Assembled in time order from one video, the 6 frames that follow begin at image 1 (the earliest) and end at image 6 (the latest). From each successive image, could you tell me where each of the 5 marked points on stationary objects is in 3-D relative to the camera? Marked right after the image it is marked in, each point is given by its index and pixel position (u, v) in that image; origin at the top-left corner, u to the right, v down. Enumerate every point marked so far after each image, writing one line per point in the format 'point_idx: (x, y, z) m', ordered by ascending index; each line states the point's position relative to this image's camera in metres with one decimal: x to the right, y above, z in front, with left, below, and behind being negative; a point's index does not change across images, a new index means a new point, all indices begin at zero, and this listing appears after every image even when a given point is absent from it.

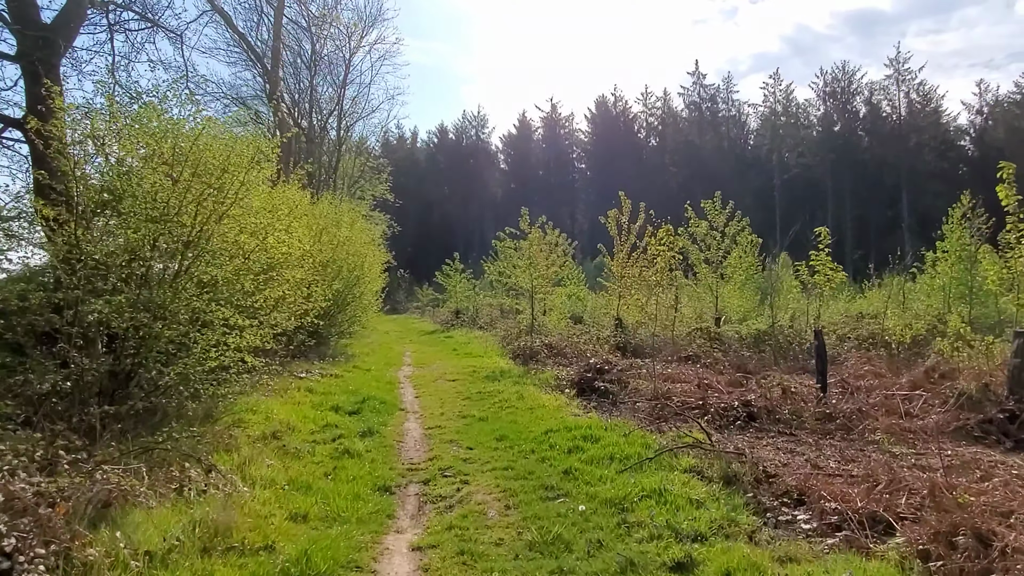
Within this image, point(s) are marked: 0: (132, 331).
0: (-3.0, -0.3, +7.0) m
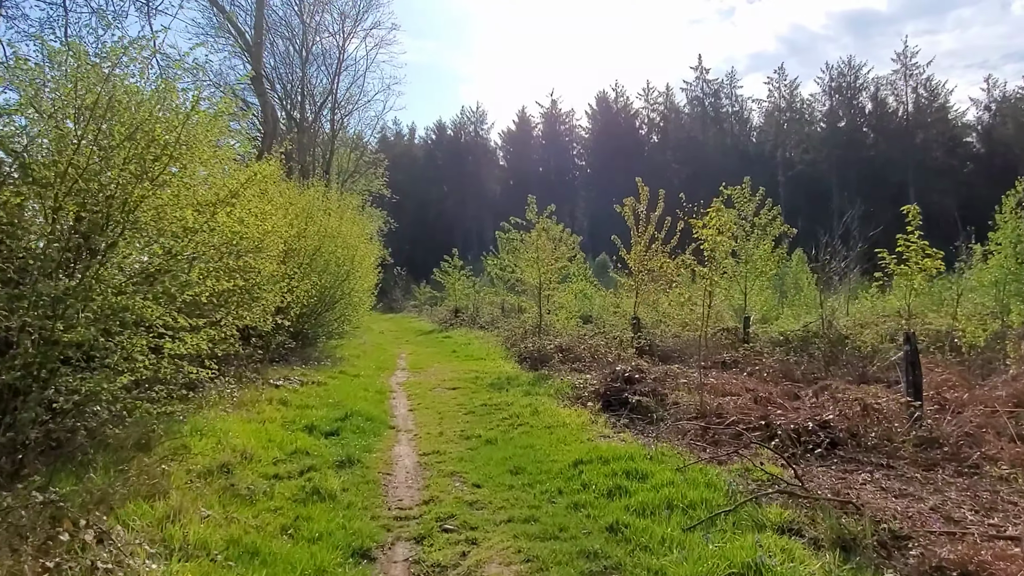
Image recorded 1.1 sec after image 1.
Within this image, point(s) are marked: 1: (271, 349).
0: (-2.8, -0.3, +5.2) m
1: (-3.6, -0.9, +13.3) m
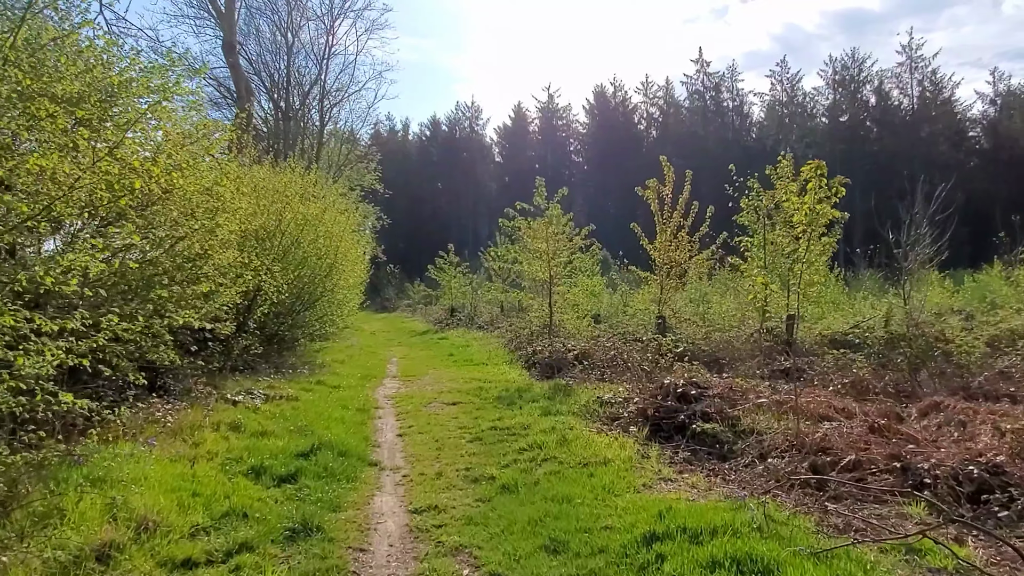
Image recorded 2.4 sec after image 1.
0: (-2.7, -0.2, +3.0) m
1: (-3.5, -0.8, +11.1) m
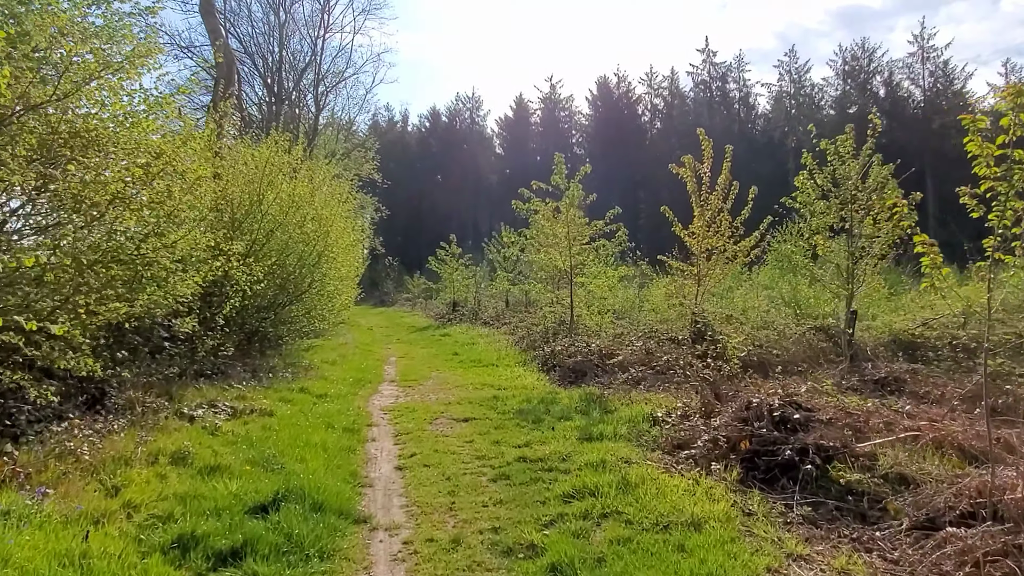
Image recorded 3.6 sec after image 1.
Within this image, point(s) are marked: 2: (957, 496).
0: (-2.4, -0.1, +1.1) m
1: (-3.3, -0.7, +9.2) m
2: (+2.0, -0.9, +4.1) m
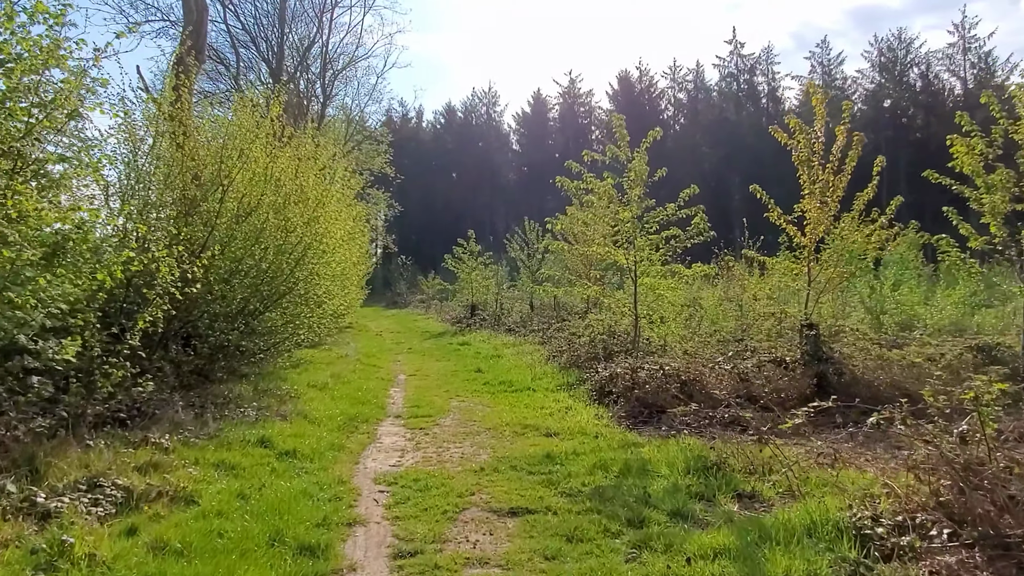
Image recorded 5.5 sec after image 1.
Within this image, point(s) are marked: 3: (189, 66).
0: (-2.1, -0.2, -2.0) m
1: (-2.8, -0.7, +6.1) m
2: (+2.4, -1.0, +0.8) m
3: (-4.1, +3.0, +11.3) m
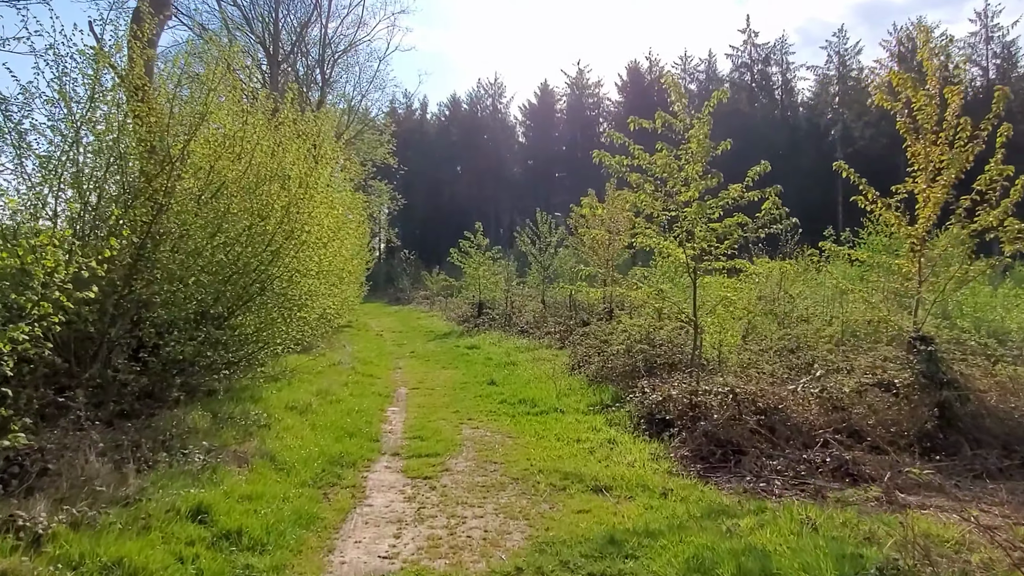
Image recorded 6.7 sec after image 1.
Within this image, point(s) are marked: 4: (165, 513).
0: (-1.9, -0.2, -4.0) m
1: (-2.6, -0.8, +4.1) m
2: (+2.6, -1.0, -1.2) m
3: (-3.8, +3.0, +9.3) m
4: (-1.8, -1.1, +4.6) m
